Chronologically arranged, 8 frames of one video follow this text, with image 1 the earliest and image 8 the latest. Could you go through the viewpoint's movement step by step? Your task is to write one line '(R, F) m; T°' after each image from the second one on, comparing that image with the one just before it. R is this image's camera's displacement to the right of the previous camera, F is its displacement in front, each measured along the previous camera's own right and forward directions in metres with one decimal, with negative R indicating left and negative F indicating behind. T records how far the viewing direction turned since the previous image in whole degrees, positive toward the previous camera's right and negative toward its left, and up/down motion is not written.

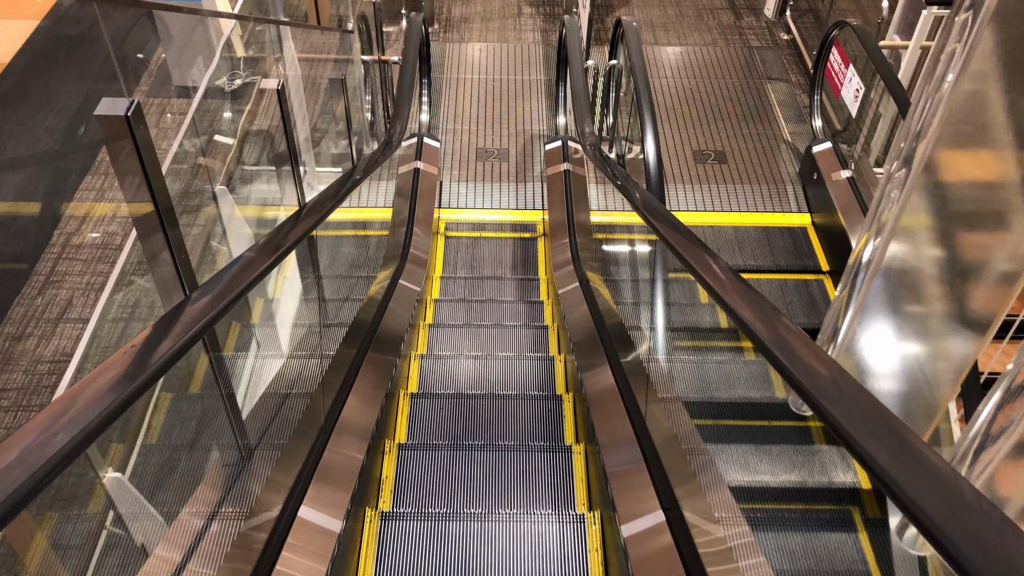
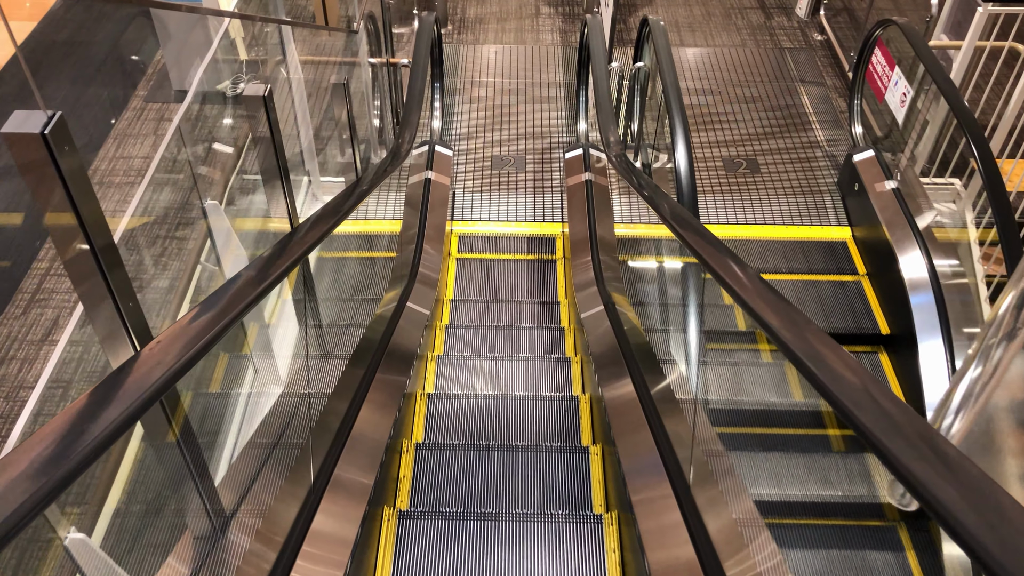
(0.0, +0.3) m; -1°
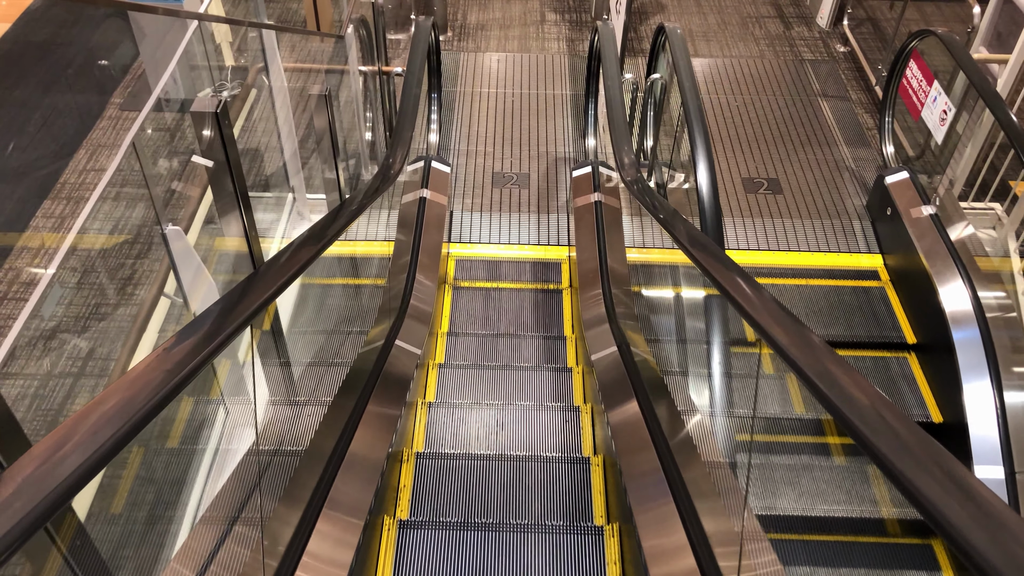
(0.0, +0.3) m; 0°
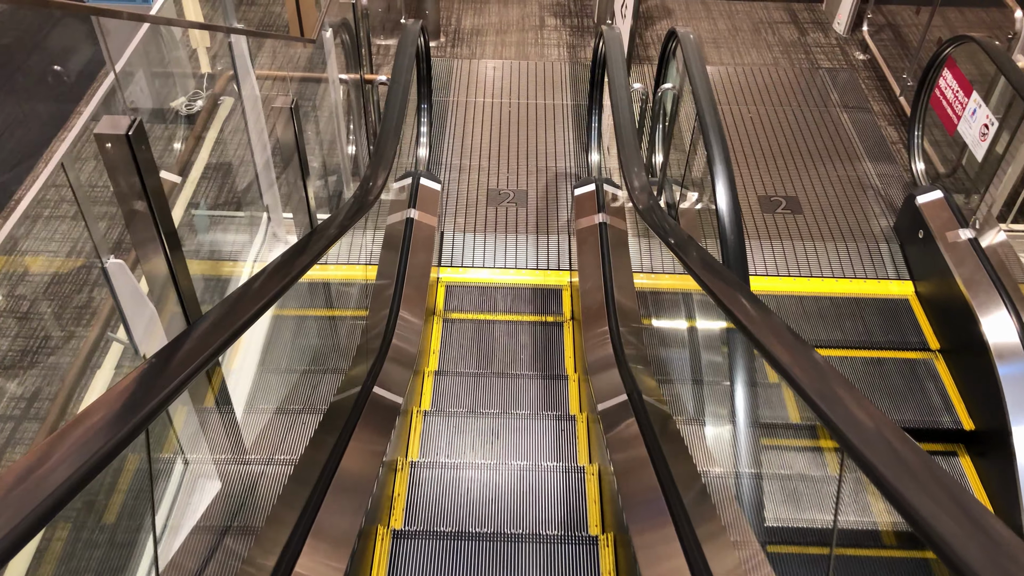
(0.0, +0.3) m; 0°
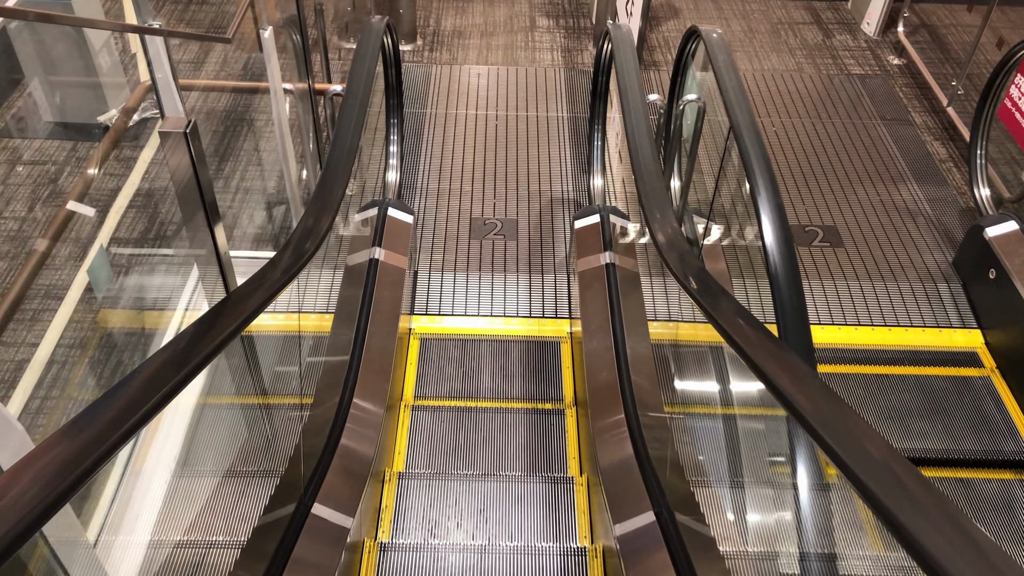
(0.0, +0.6) m; +1°
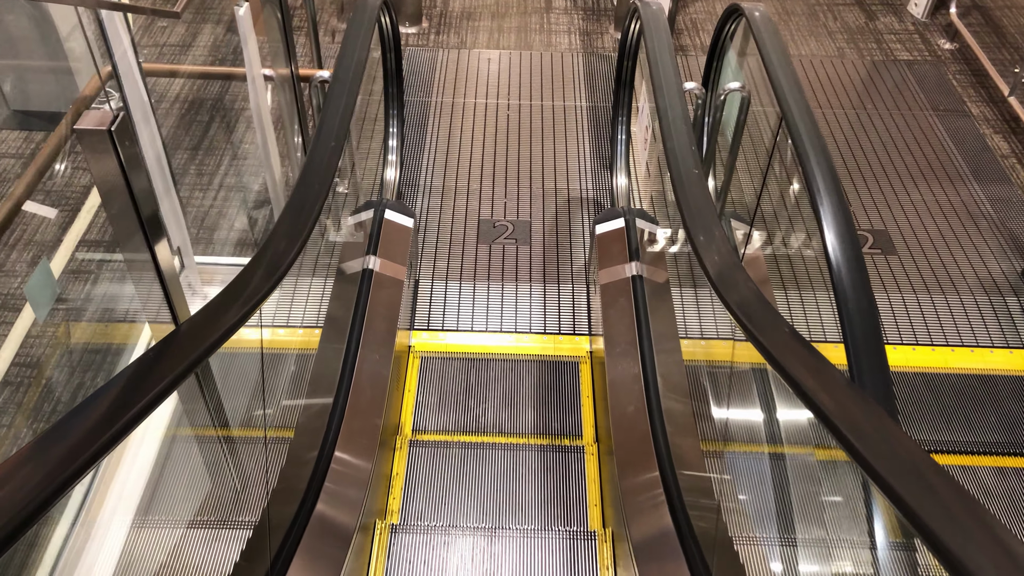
(0.0, +0.3) m; -1°
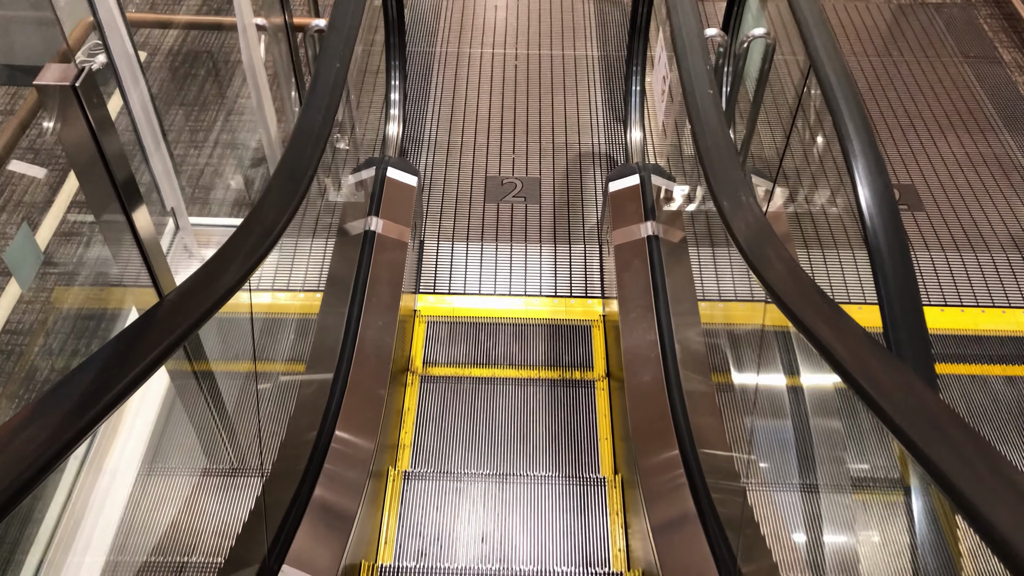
(0.0, +0.1) m; -1°
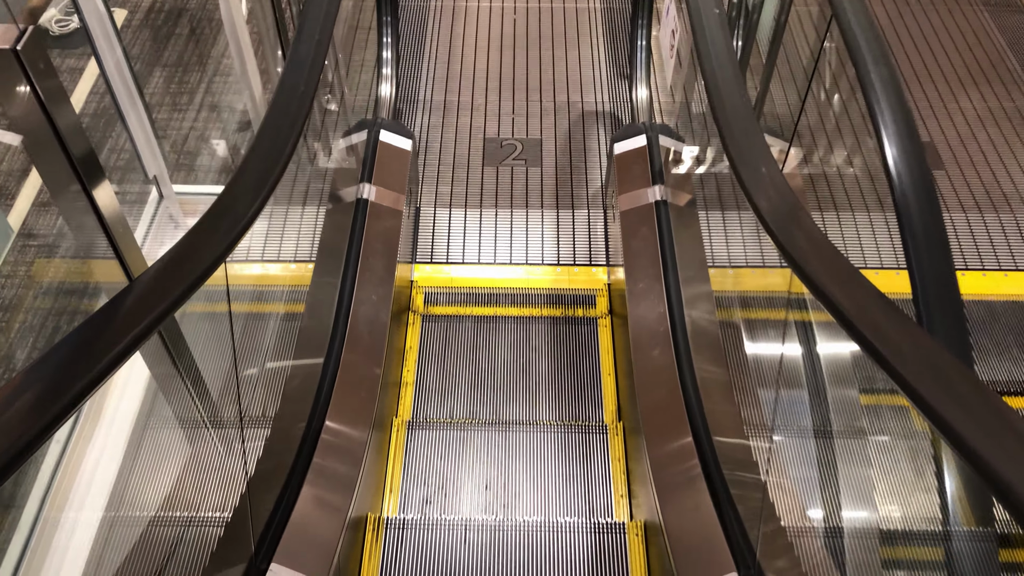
(0.0, +0.1) m; 0°
